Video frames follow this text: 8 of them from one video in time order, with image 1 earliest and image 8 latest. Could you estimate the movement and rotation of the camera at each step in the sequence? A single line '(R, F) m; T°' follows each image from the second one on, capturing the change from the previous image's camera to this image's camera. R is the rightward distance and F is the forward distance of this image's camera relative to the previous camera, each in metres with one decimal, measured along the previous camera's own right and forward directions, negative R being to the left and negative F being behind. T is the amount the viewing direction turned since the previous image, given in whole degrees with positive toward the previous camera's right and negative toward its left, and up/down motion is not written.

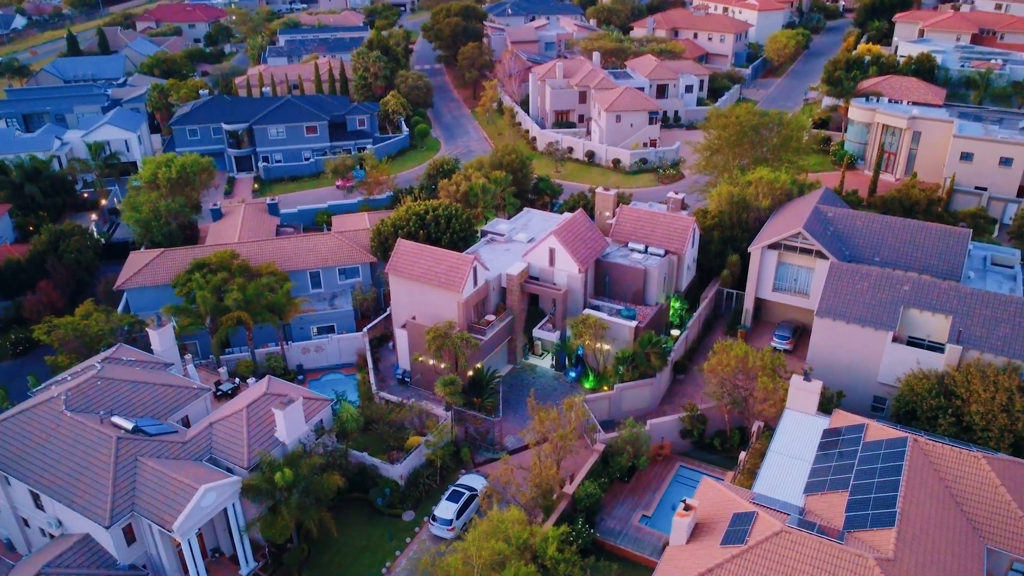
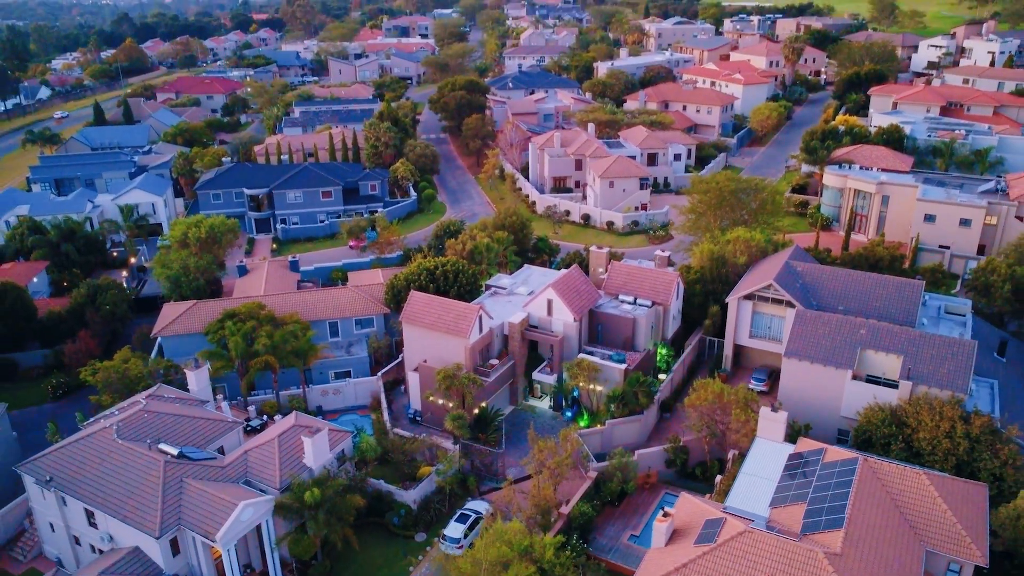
(0.0, -2.2) m; 0°
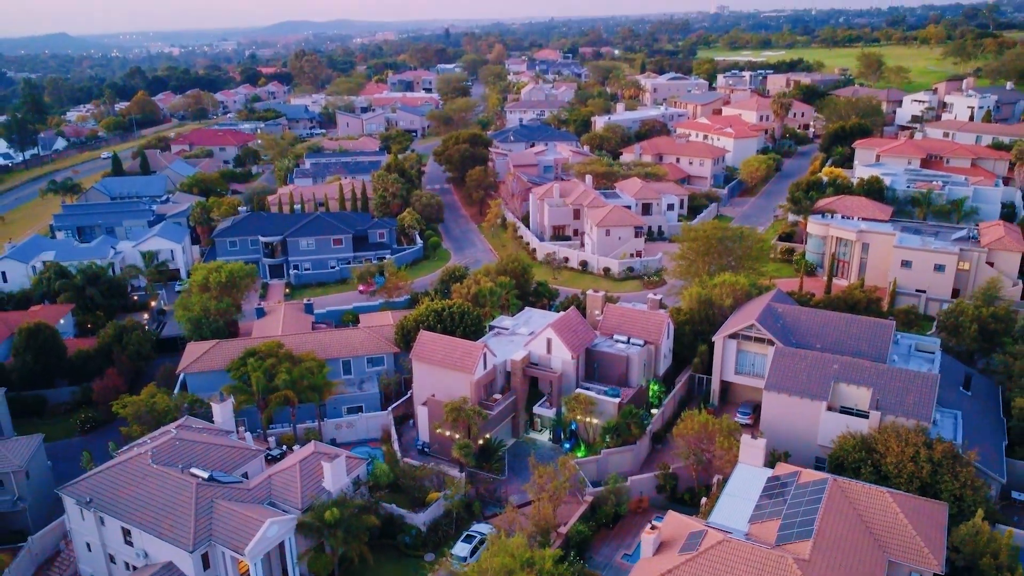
(0.0, -1.8) m; 0°
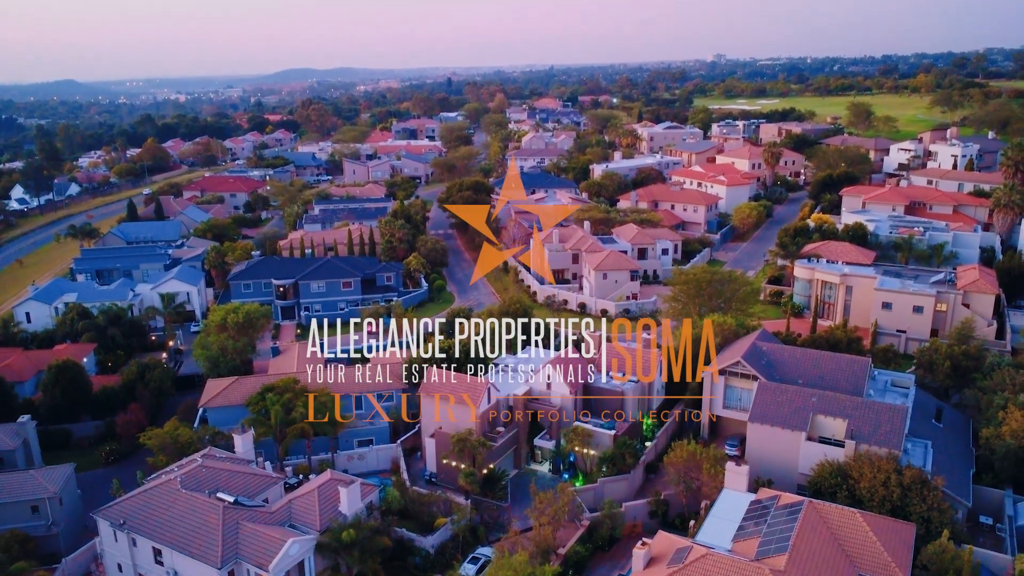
(-0.1, -1.8) m; 0°
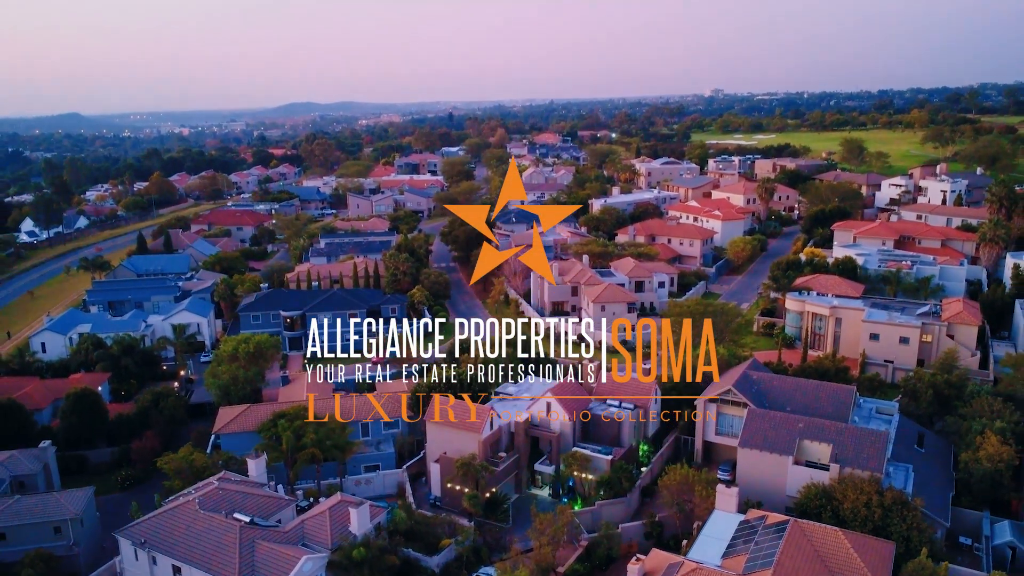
(0.0, -1.3) m; 0°
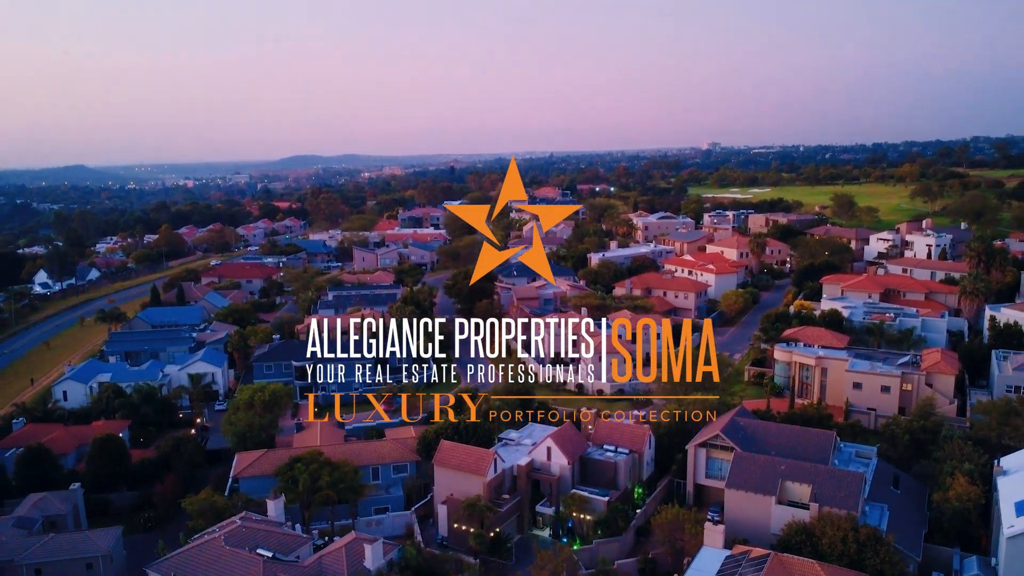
(-0.1, -2.1) m; 0°
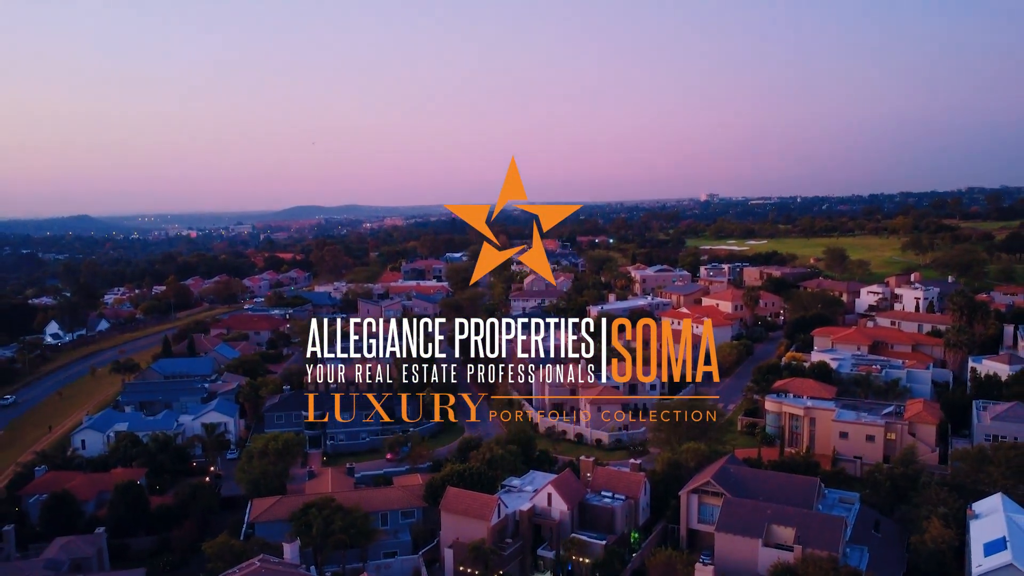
(-0.1, -2.1) m; 0°
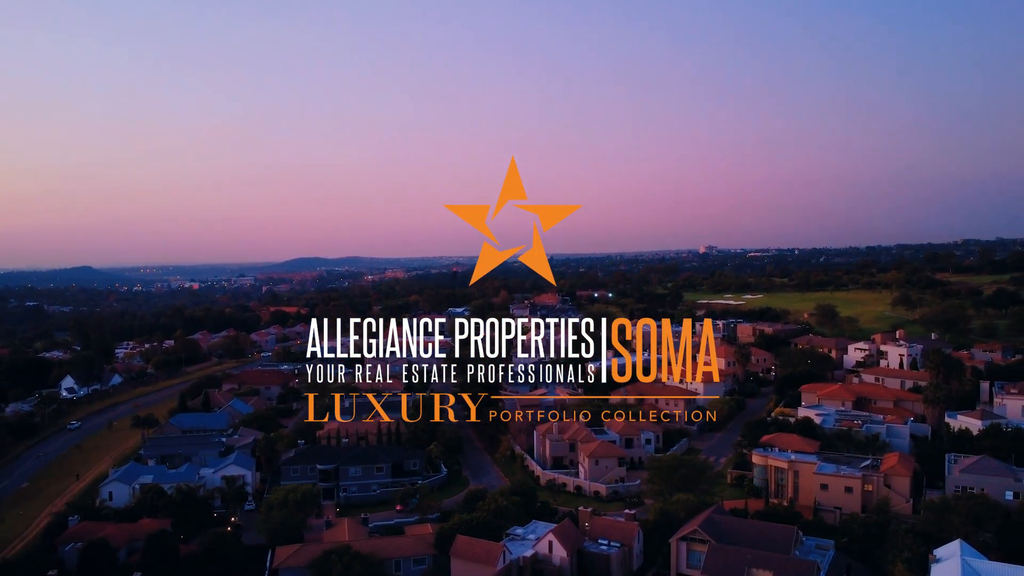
(-0.2, -3.3) m; 0°
